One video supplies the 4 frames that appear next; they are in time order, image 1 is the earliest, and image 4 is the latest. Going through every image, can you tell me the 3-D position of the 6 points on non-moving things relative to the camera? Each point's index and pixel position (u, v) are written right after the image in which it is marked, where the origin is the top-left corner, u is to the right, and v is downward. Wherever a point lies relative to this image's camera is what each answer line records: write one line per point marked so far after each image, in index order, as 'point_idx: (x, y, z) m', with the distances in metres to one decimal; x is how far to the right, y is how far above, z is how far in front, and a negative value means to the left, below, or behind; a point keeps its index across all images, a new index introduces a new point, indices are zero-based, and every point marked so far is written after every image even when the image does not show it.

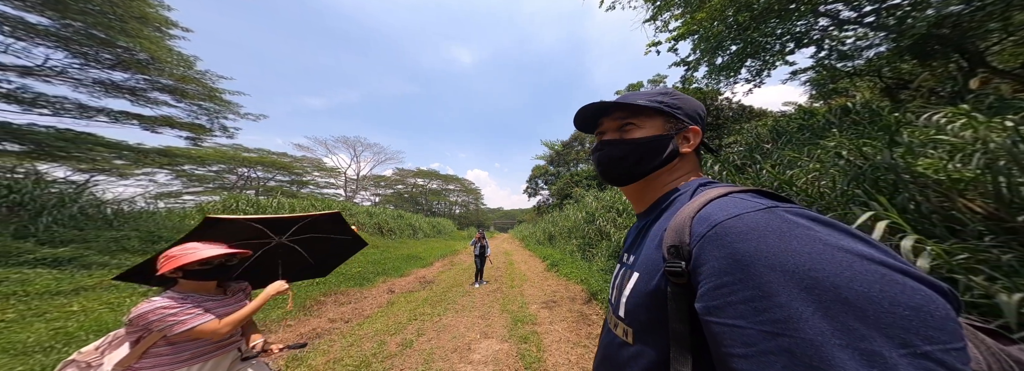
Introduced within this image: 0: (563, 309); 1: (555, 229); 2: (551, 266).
0: (+1.2, -2.5, +4.7) m
1: (+2.0, -1.9, +10.0) m
2: (+1.3, -2.4, +6.9) m
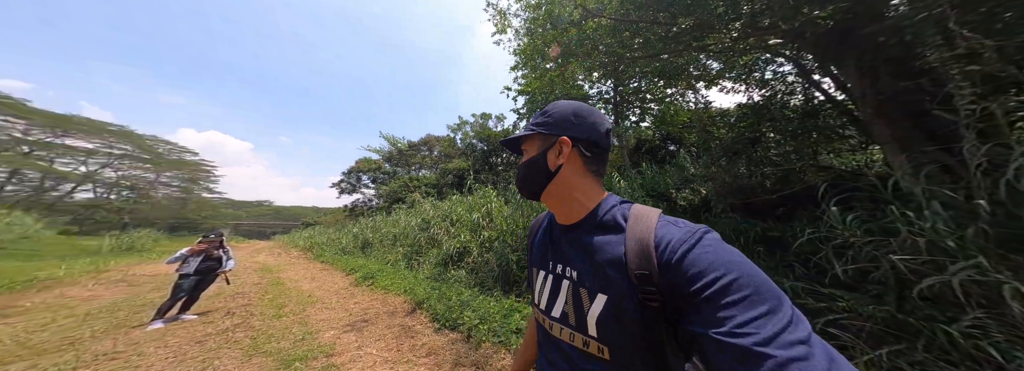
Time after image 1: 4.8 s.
0: (-2.3, -2.4, +3.9) m
1: (-5.8, -2.0, +8.0) m
2: (-3.9, -2.4, +5.4) m
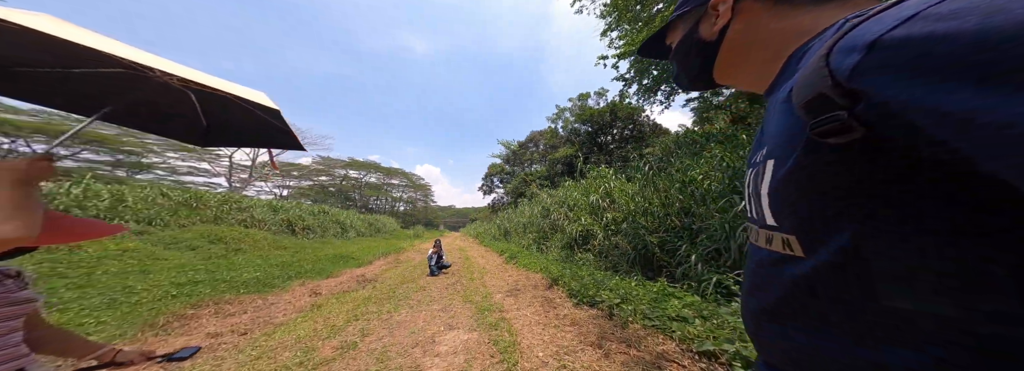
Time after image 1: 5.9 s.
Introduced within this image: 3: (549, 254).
0: (+0.2, -2.4, +5.0) m
1: (-0.2, -1.8, +10.3) m
2: (-0.1, -2.4, +7.1) m
3: (+1.1, -2.0, +6.5) m
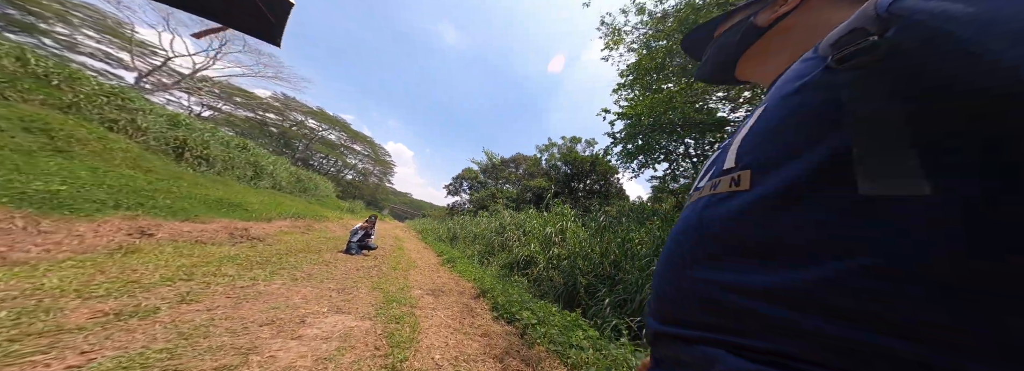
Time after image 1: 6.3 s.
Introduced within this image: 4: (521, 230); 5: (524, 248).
0: (-1.4, -2.5, +4.5) m
1: (-2.5, -2.2, +9.8) m
2: (-2.1, -2.5, +6.6) m
3: (-0.7, -2.6, +6.2) m
4: (+0.3, -1.6, +6.9) m
5: (+0.3, -1.9, +6.0) m
